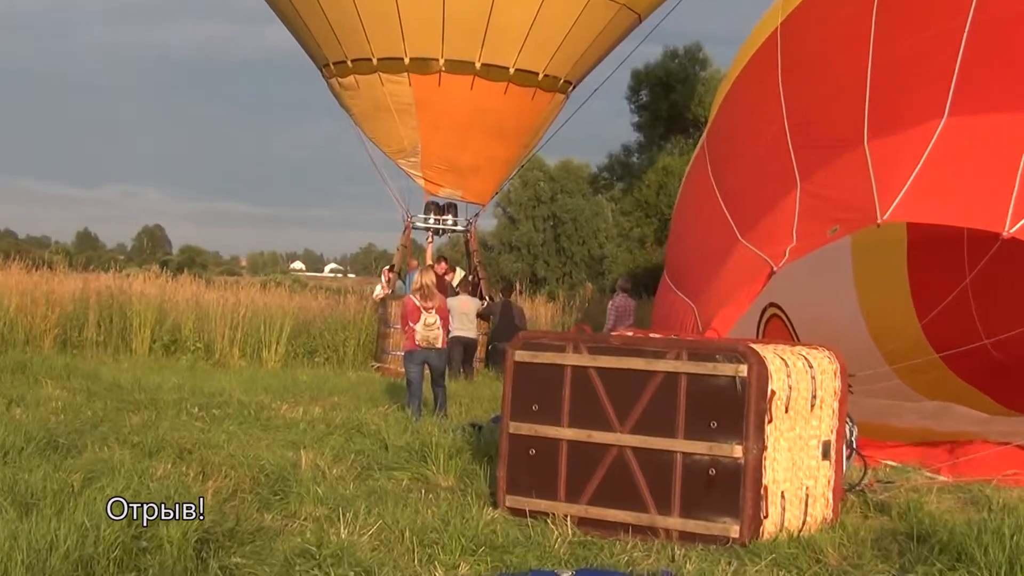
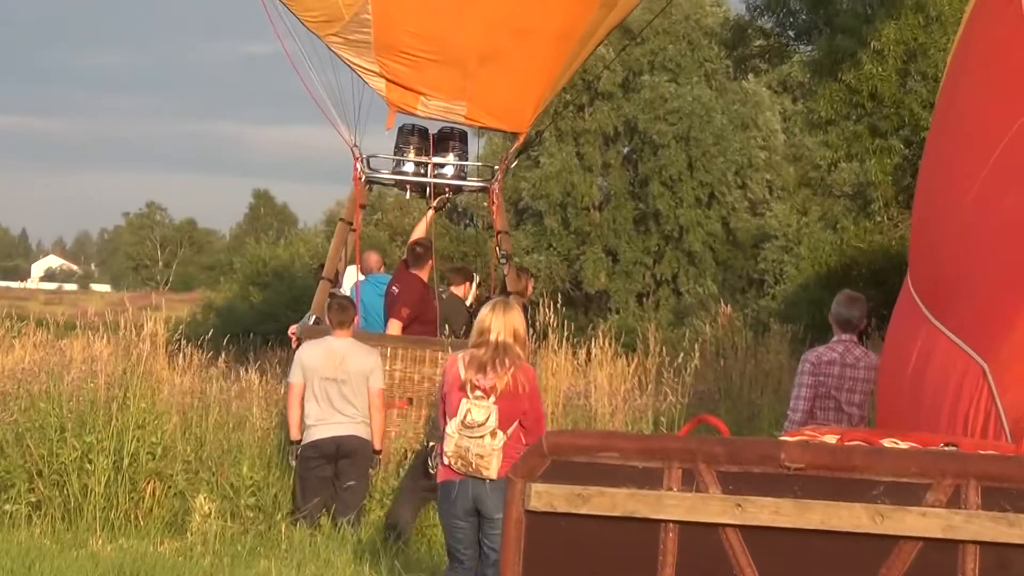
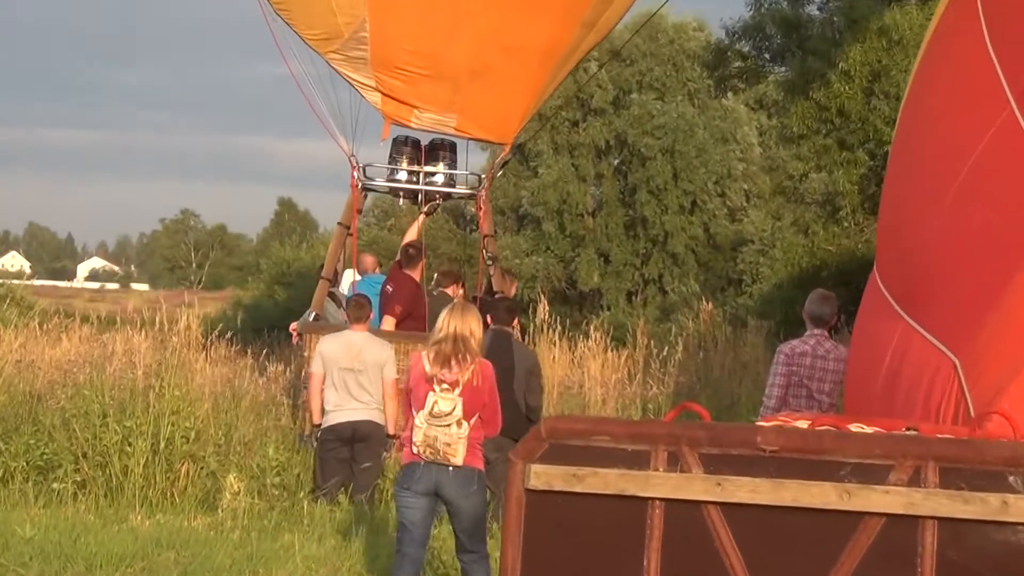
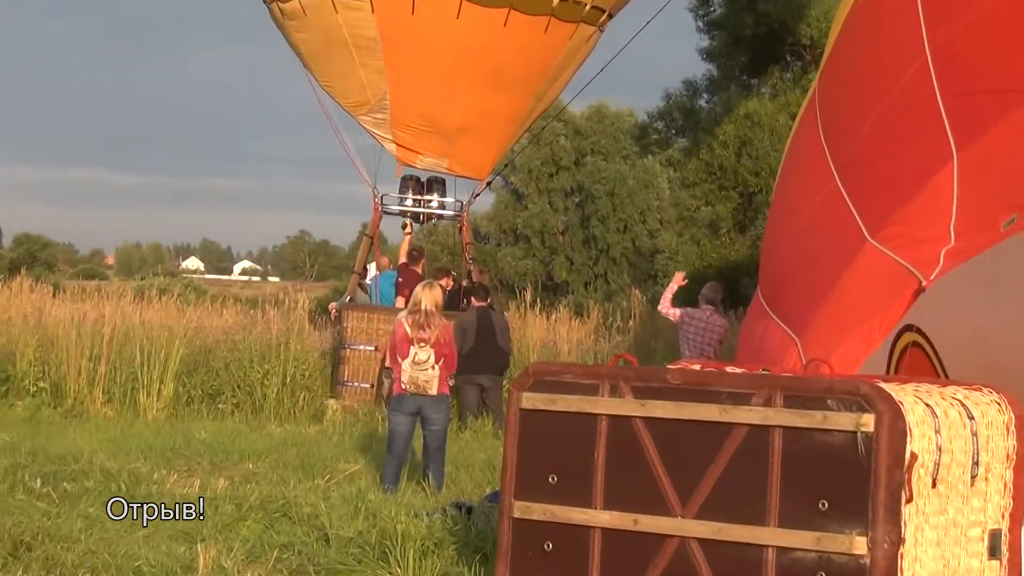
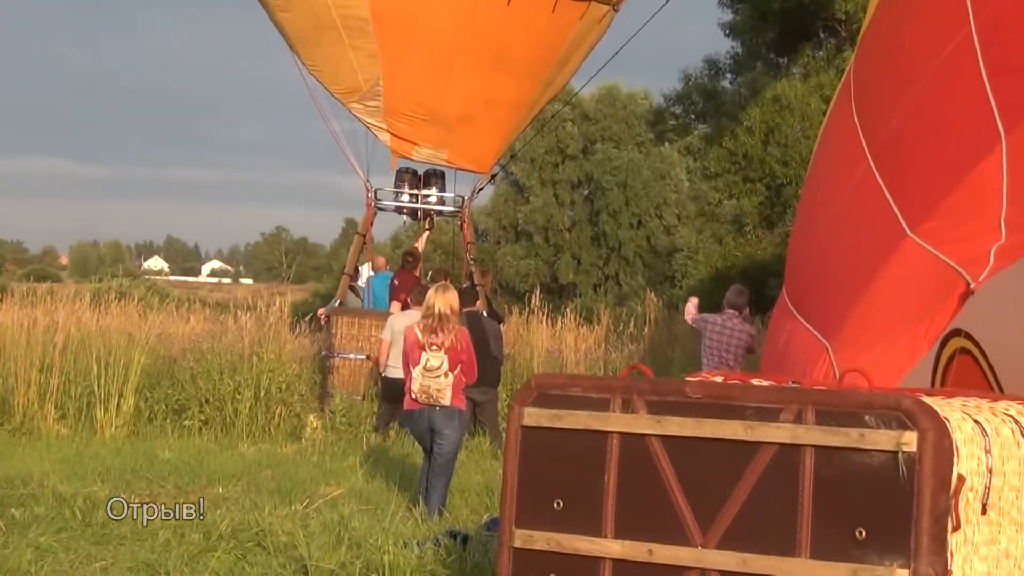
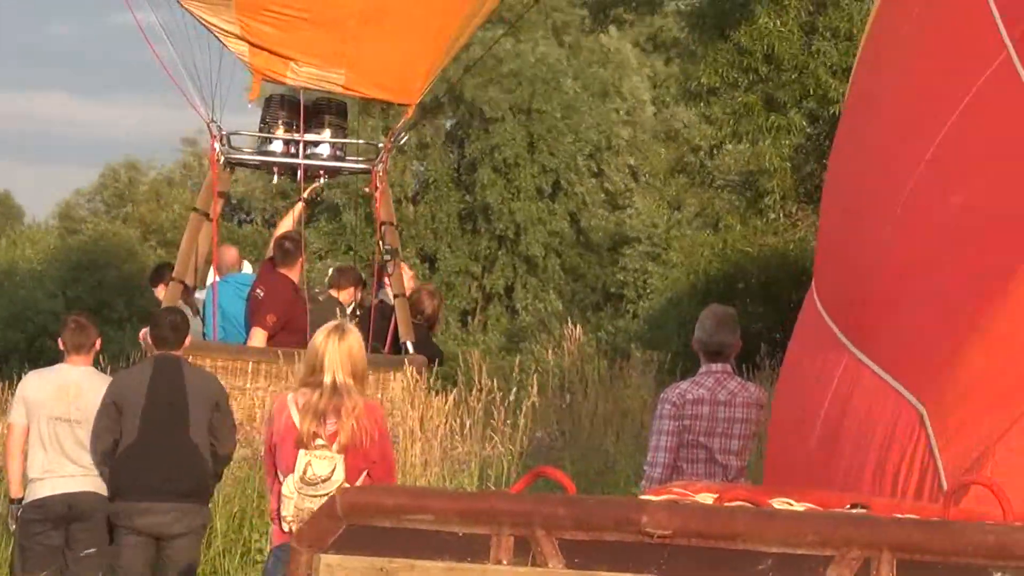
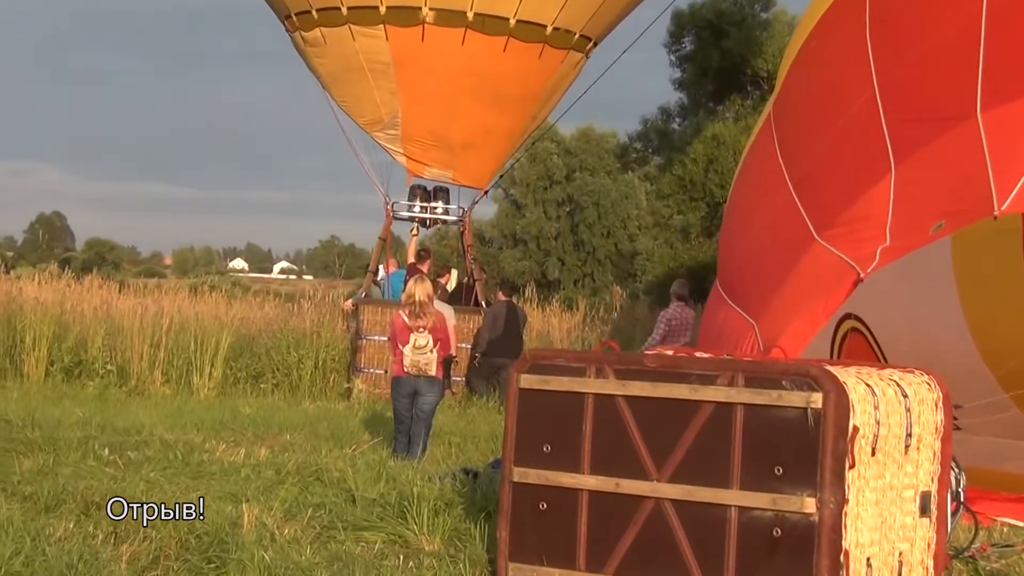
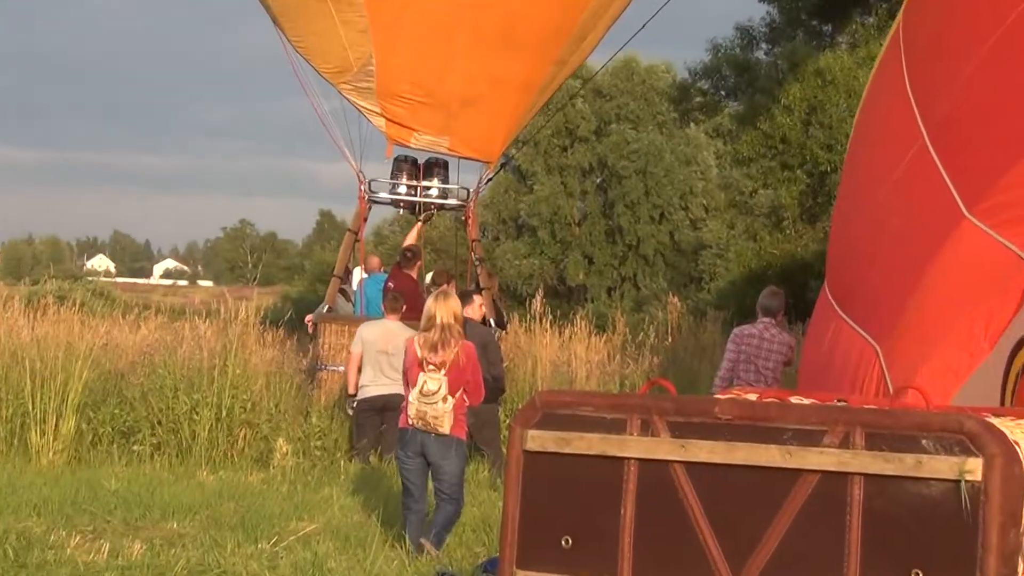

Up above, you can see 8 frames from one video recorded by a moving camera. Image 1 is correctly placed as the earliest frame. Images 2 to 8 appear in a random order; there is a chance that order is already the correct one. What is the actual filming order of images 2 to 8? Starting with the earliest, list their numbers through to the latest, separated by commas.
7, 4, 5, 8, 3, 2, 6
